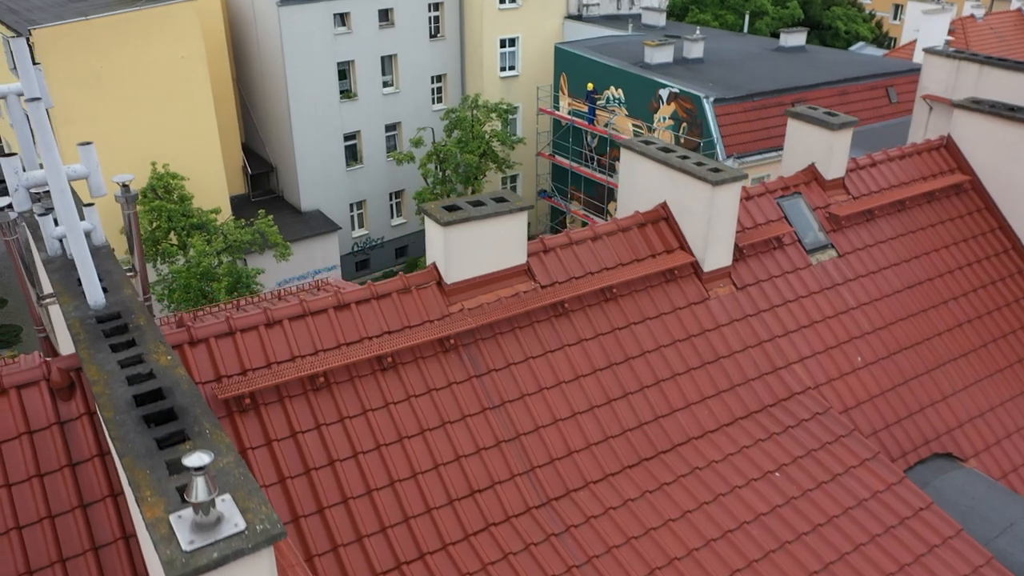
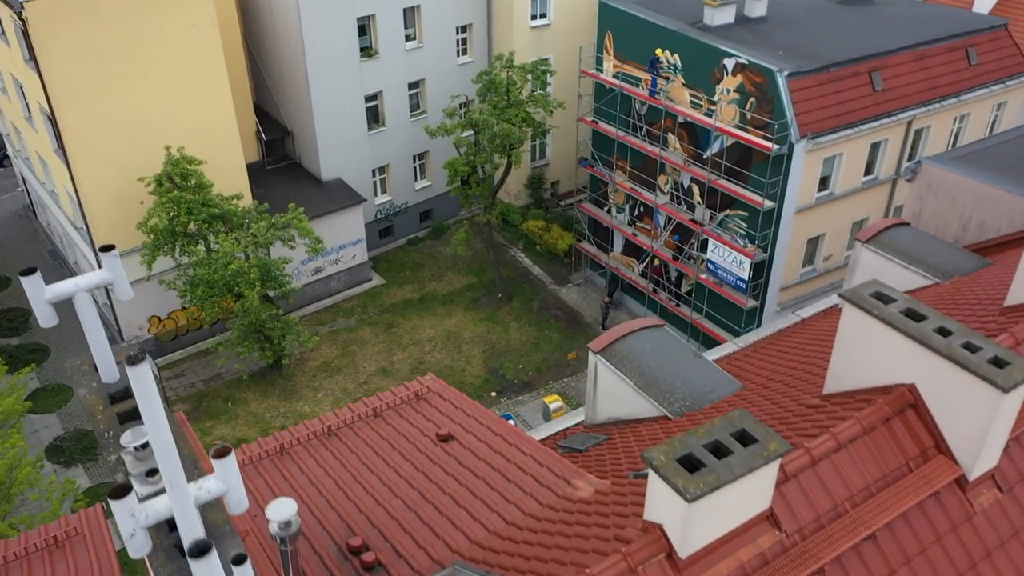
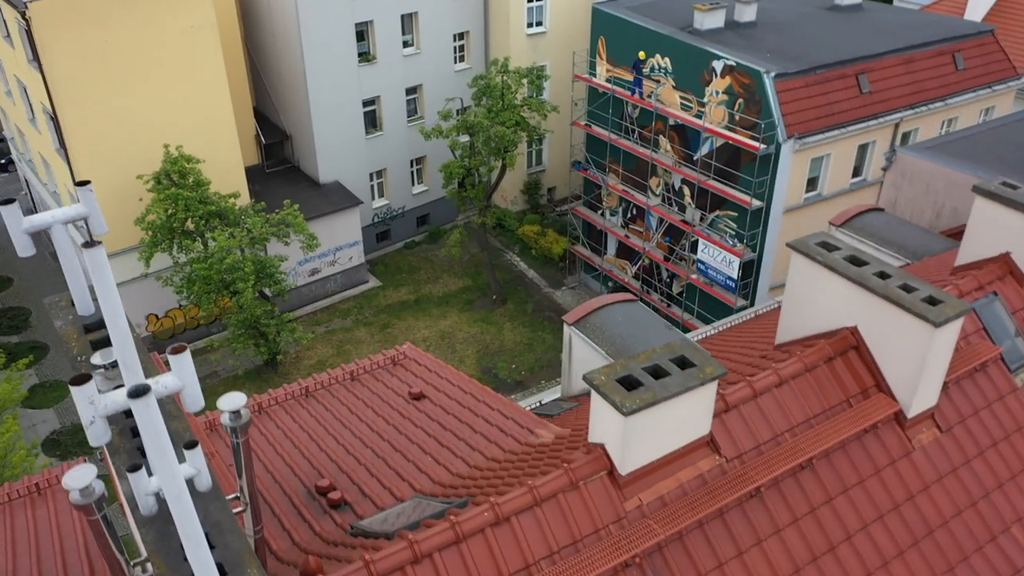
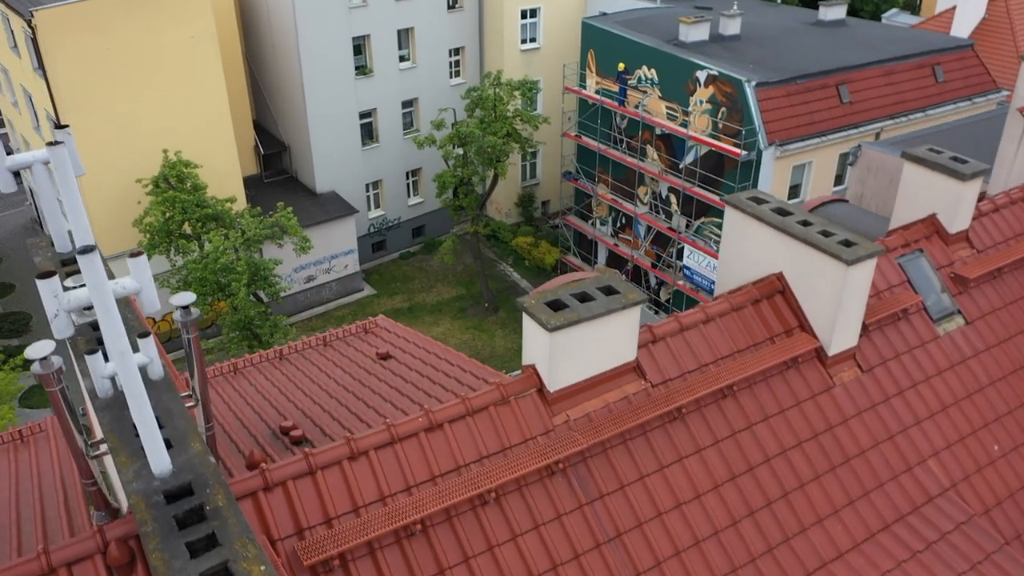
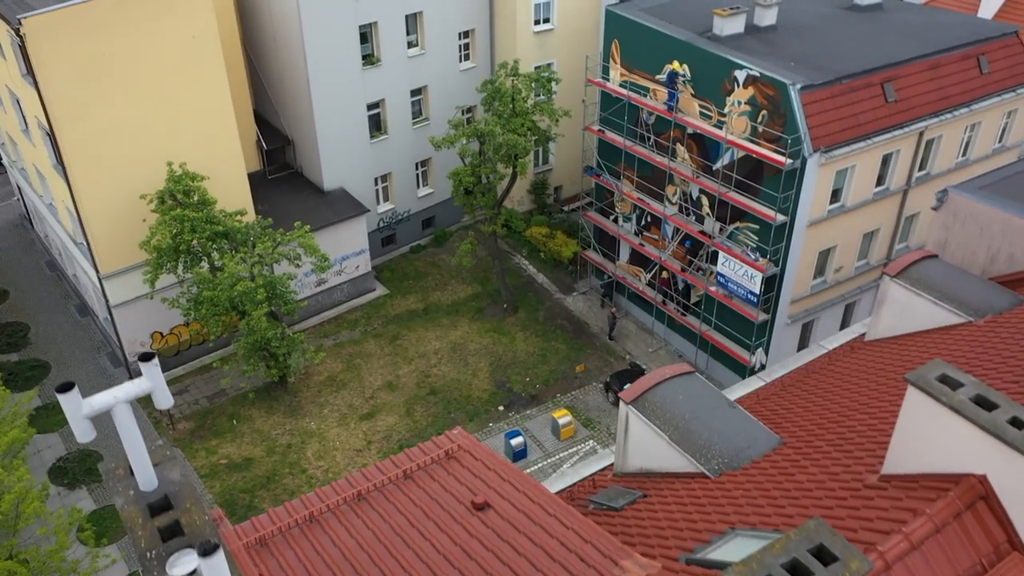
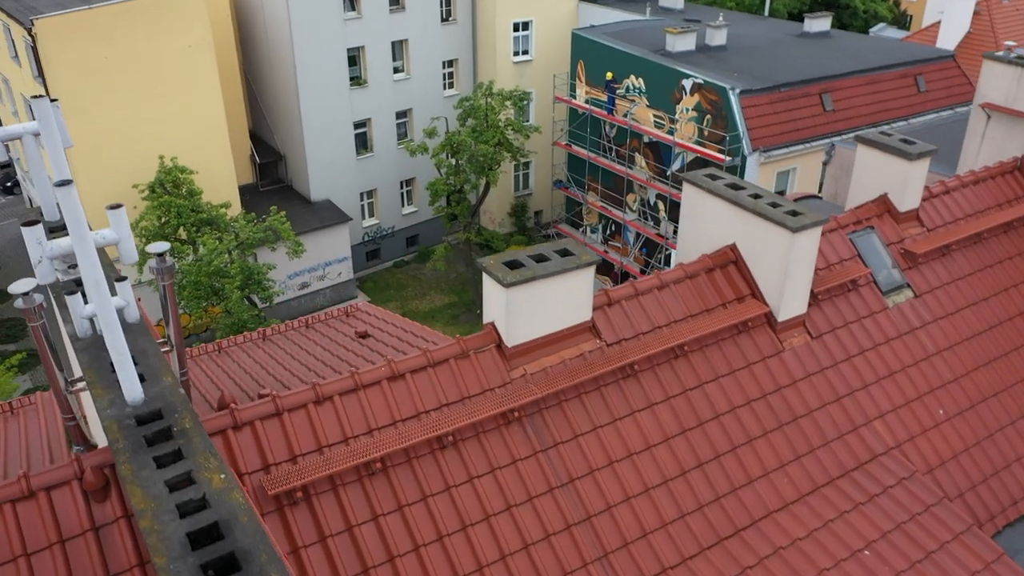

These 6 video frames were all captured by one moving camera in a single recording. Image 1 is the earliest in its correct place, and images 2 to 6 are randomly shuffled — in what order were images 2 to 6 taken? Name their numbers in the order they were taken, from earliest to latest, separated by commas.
6, 4, 3, 2, 5
